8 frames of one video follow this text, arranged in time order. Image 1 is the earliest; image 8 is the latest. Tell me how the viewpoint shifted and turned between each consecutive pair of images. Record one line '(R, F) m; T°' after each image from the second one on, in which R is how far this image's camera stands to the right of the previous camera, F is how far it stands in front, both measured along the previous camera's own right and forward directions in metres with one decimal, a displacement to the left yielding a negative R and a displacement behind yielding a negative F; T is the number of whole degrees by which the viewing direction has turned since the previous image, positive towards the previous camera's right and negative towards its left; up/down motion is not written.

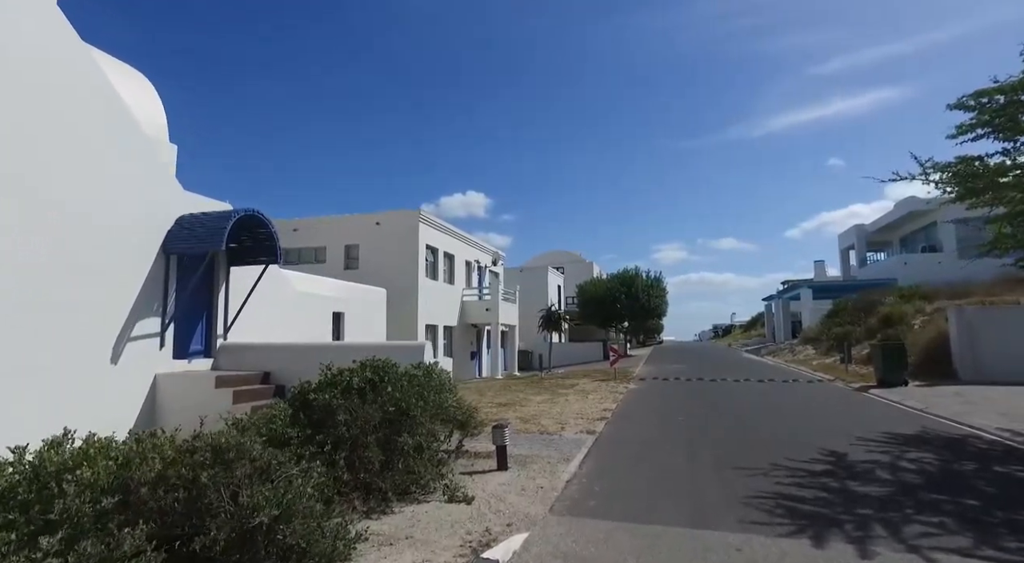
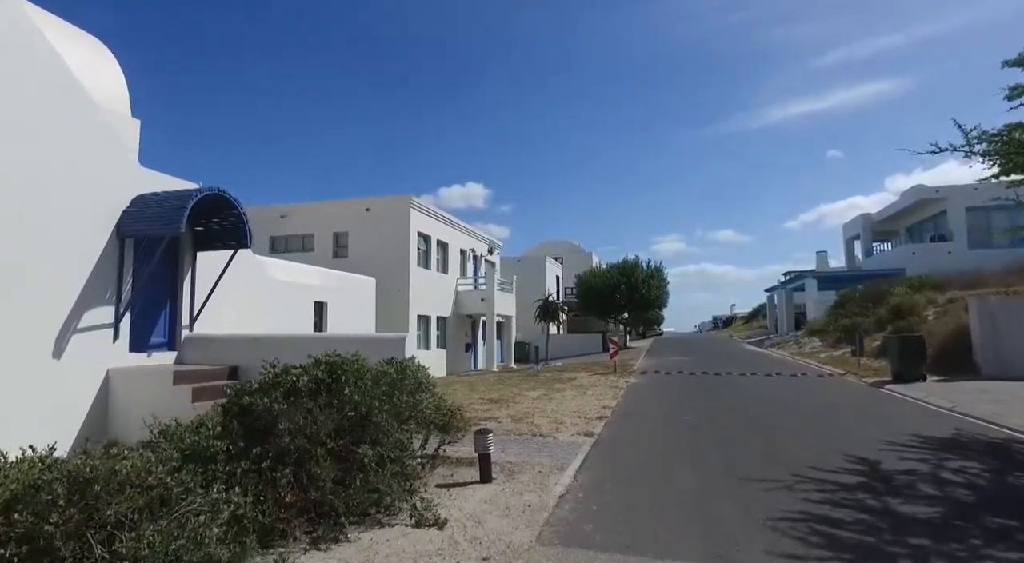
(+0.2, +1.0) m; 0°
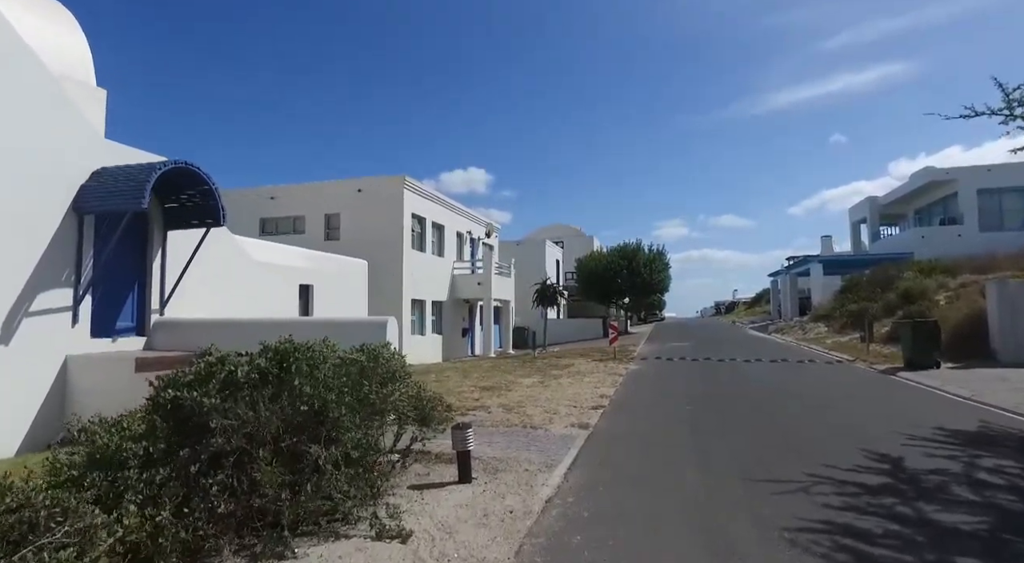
(+0.2, +0.7) m; 0°
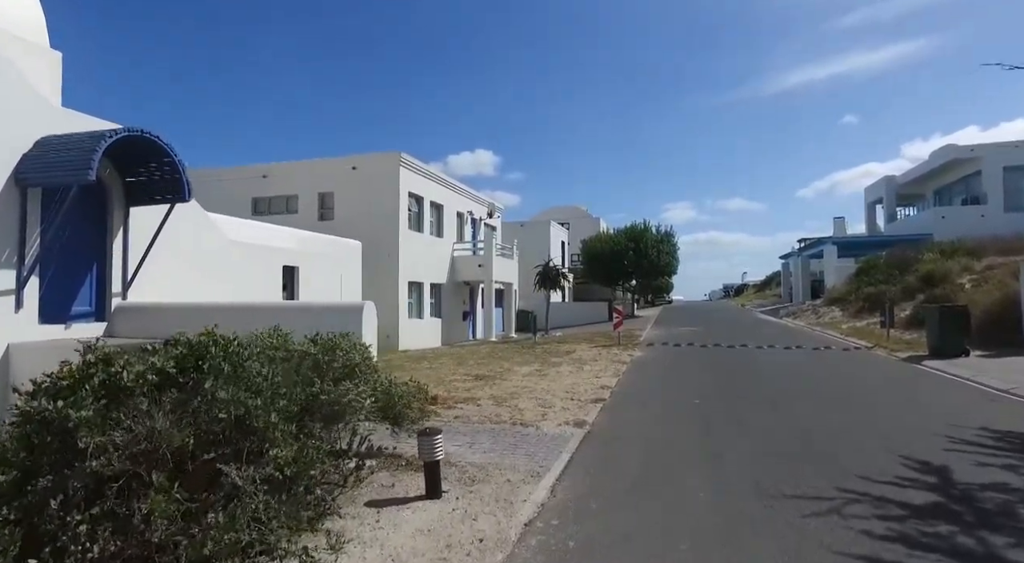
(+0.3, +1.0) m; -1°
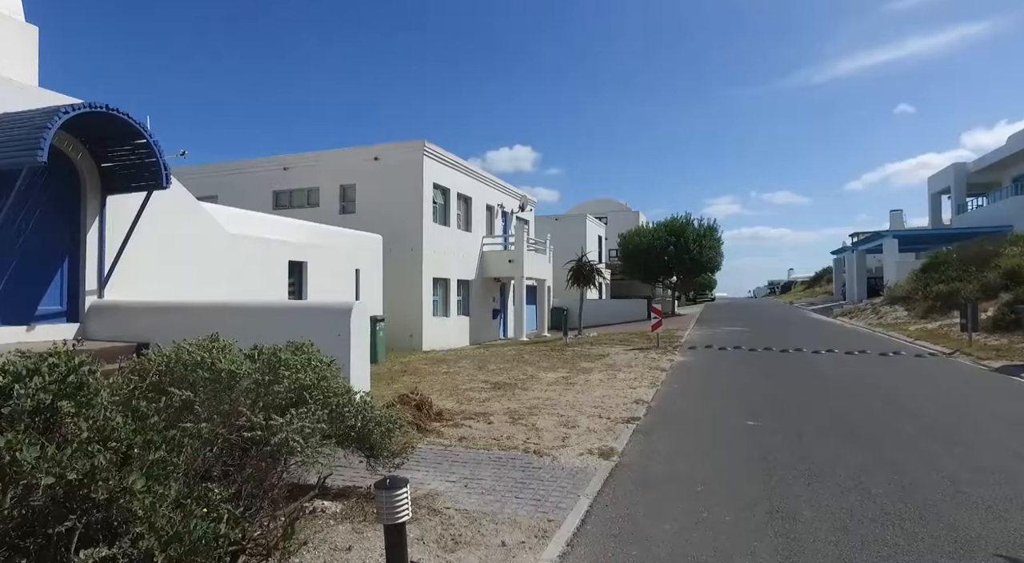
(+0.3, +1.4) m; -4°
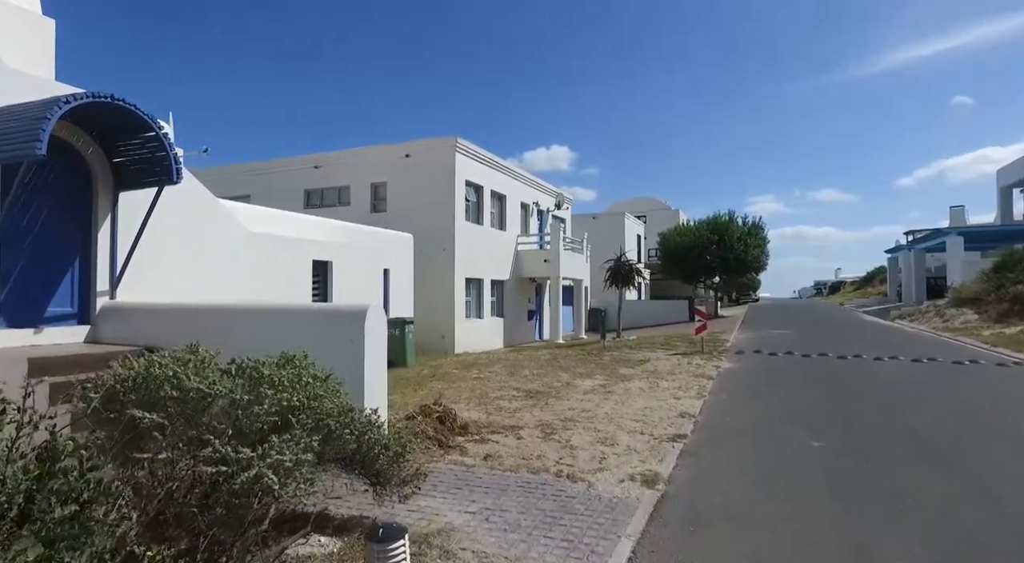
(+0.1, +0.8) m; -3°
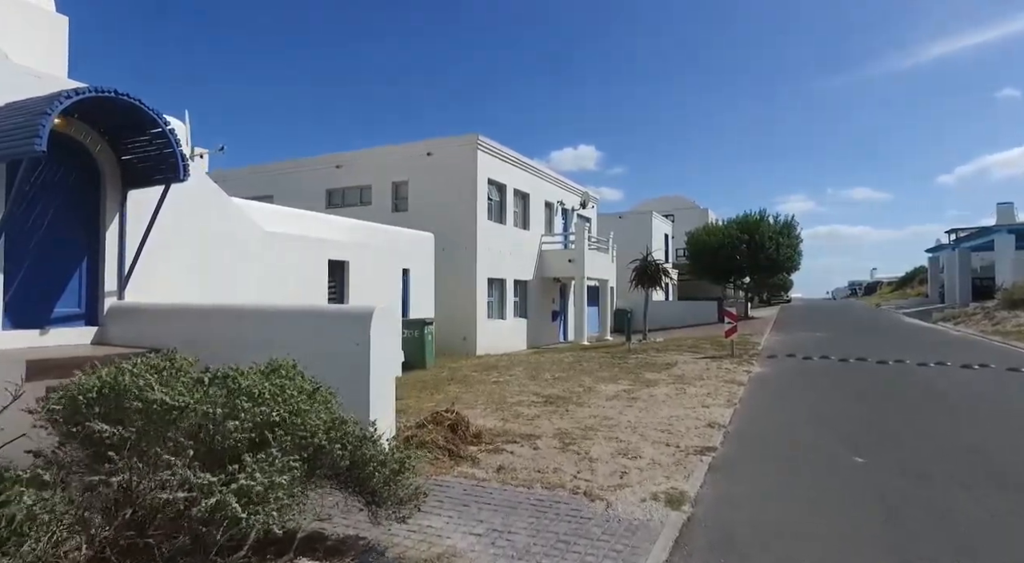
(+0.1, +0.4) m; -2°
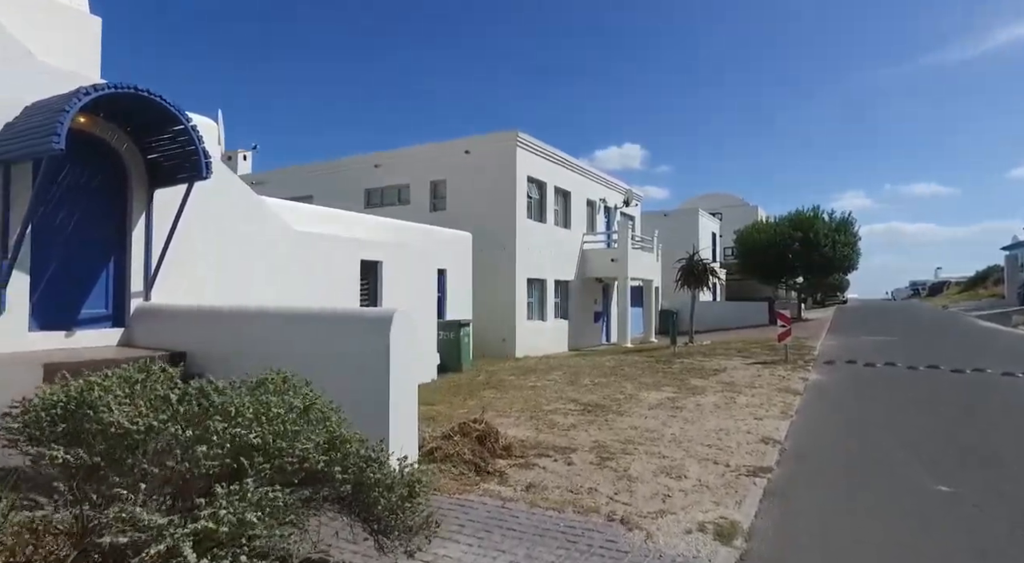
(+0.1, +0.5) m; -4°
